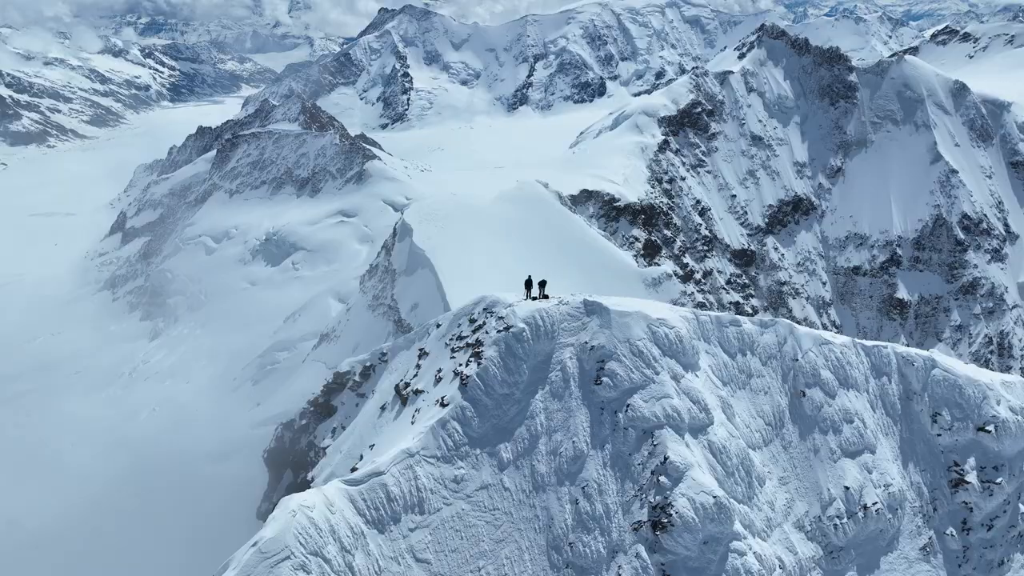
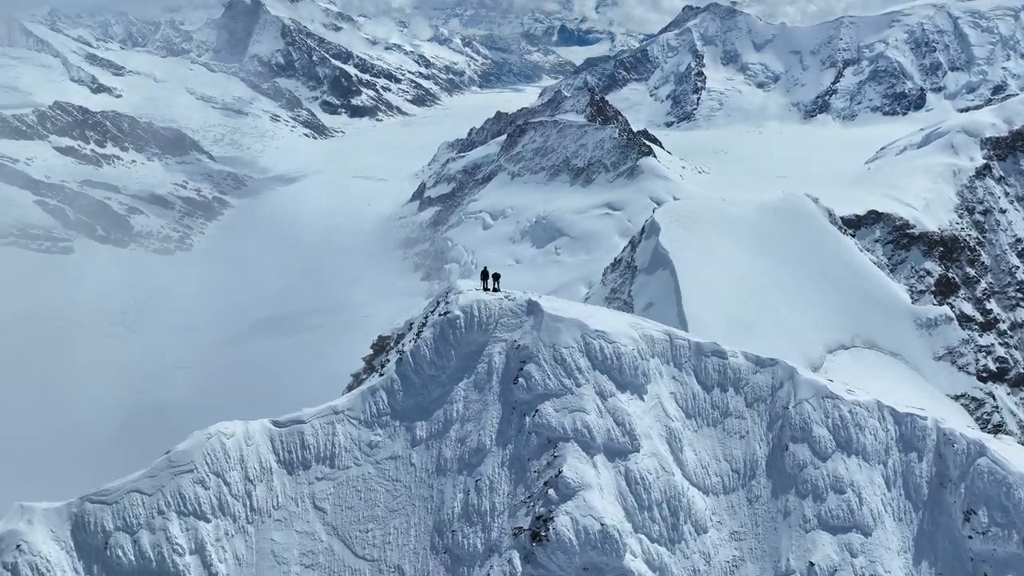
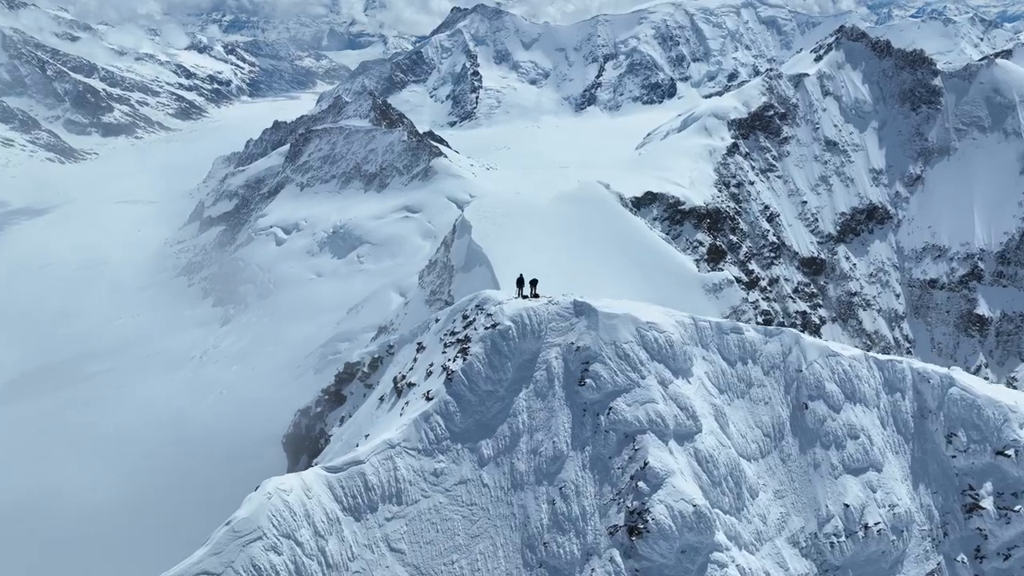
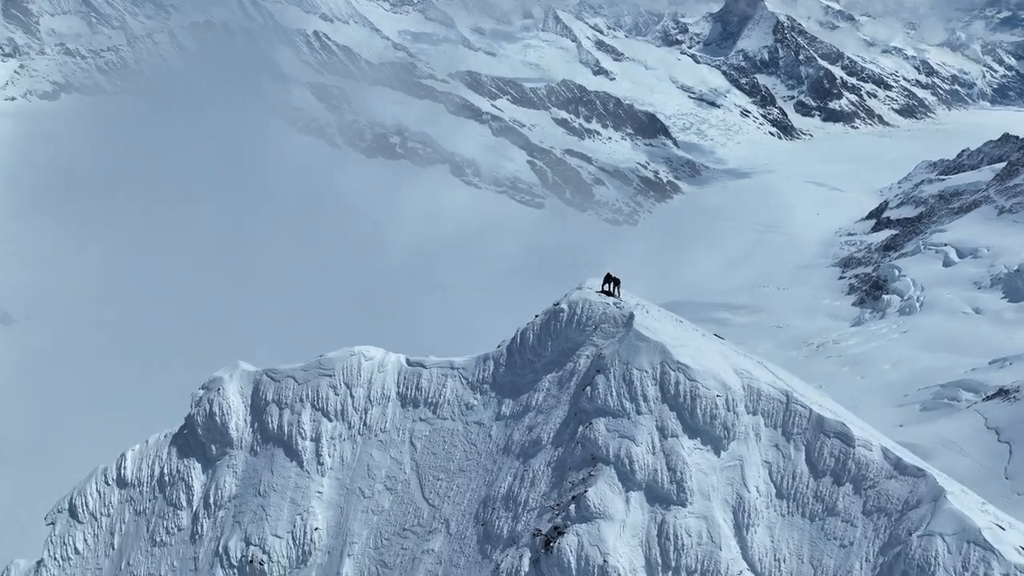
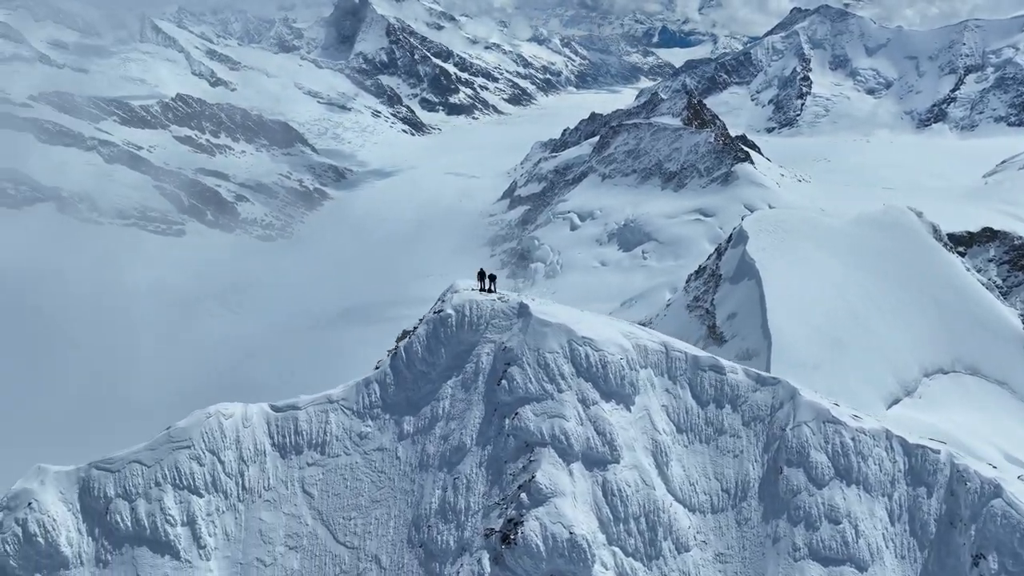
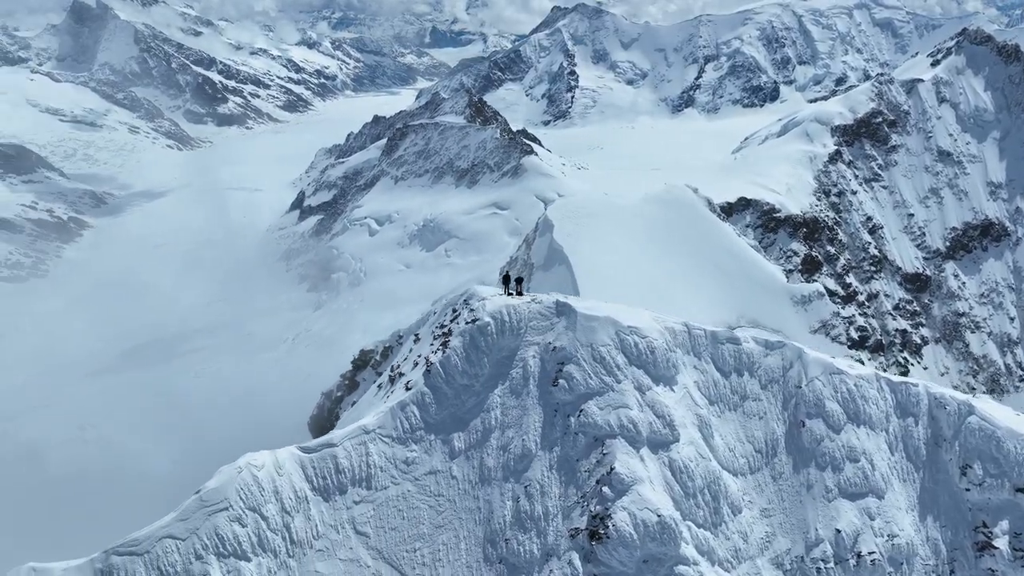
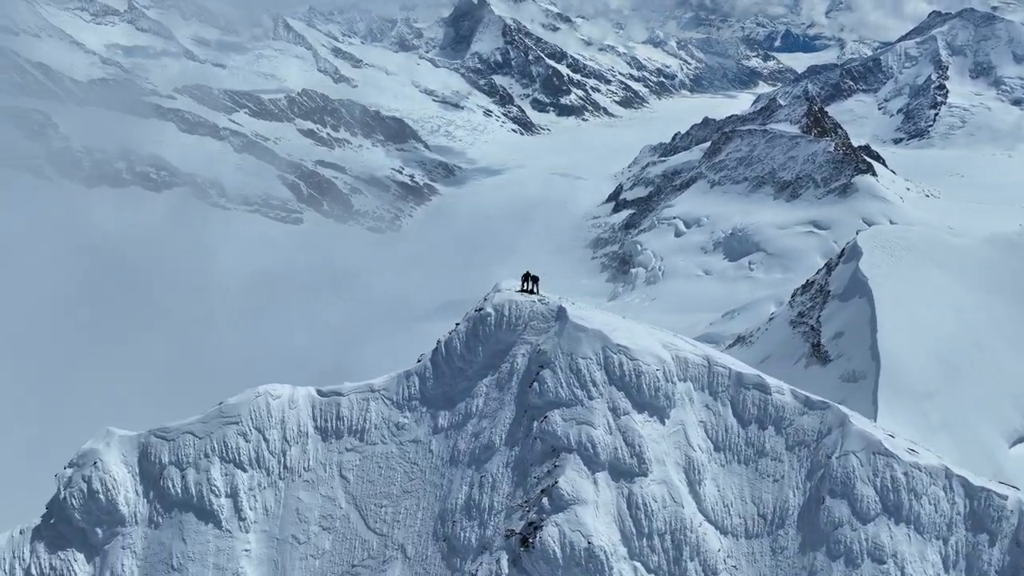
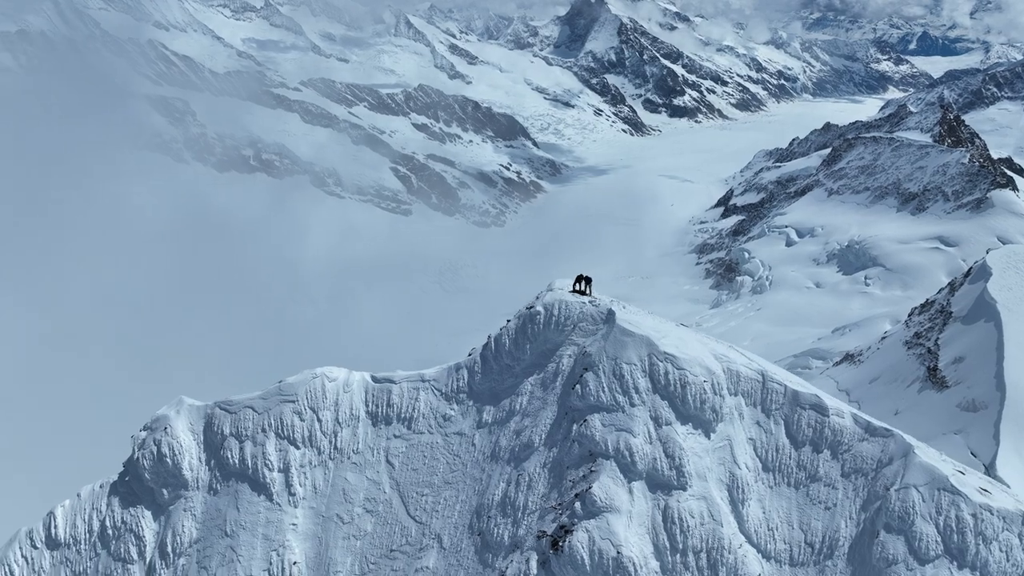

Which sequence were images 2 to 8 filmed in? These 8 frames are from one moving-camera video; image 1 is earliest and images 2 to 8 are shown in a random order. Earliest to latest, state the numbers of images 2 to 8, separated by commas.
3, 6, 2, 5, 7, 8, 4
